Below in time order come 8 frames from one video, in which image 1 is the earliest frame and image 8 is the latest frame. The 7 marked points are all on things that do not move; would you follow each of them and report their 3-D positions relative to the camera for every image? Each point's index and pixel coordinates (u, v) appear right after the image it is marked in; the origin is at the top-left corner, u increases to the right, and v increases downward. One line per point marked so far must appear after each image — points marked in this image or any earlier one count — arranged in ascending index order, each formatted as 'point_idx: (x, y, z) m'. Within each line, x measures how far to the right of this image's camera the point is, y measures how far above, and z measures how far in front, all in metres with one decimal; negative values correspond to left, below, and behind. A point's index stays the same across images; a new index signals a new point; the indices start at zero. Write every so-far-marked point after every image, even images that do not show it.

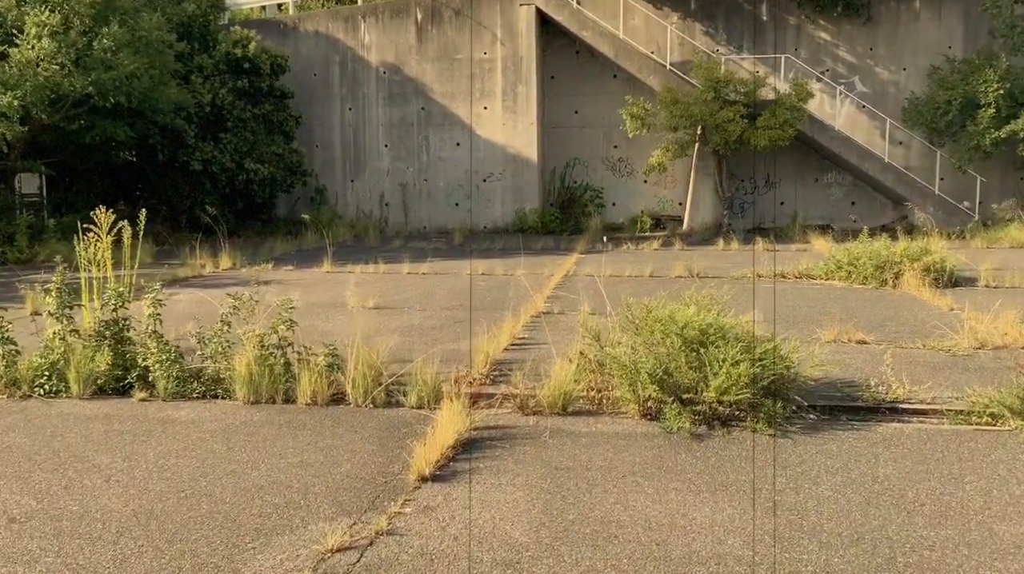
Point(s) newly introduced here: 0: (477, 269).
0: (-0.6, +0.3, +19.7) m
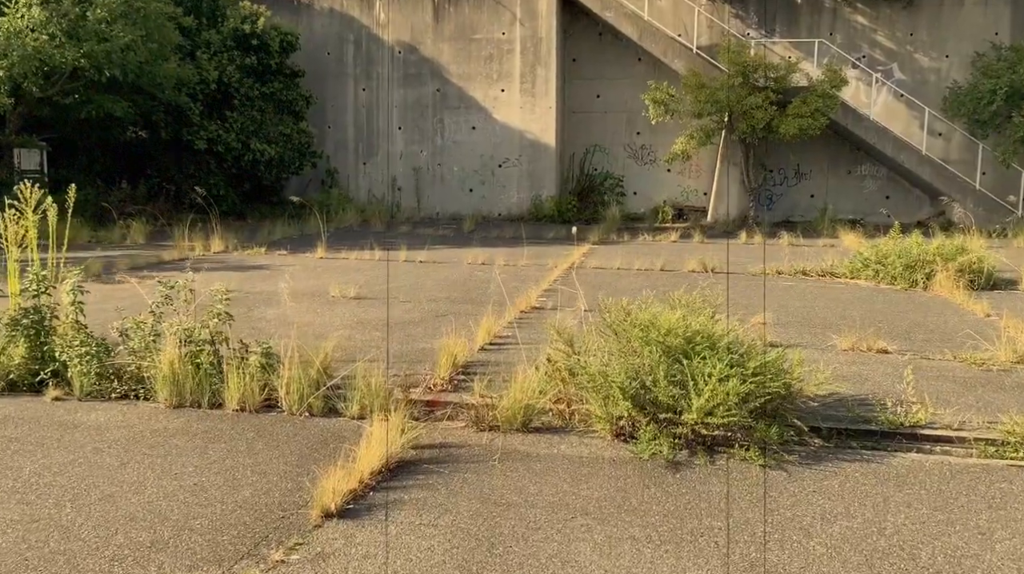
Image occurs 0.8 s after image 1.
0: (-0.5, +0.4, +18.4) m
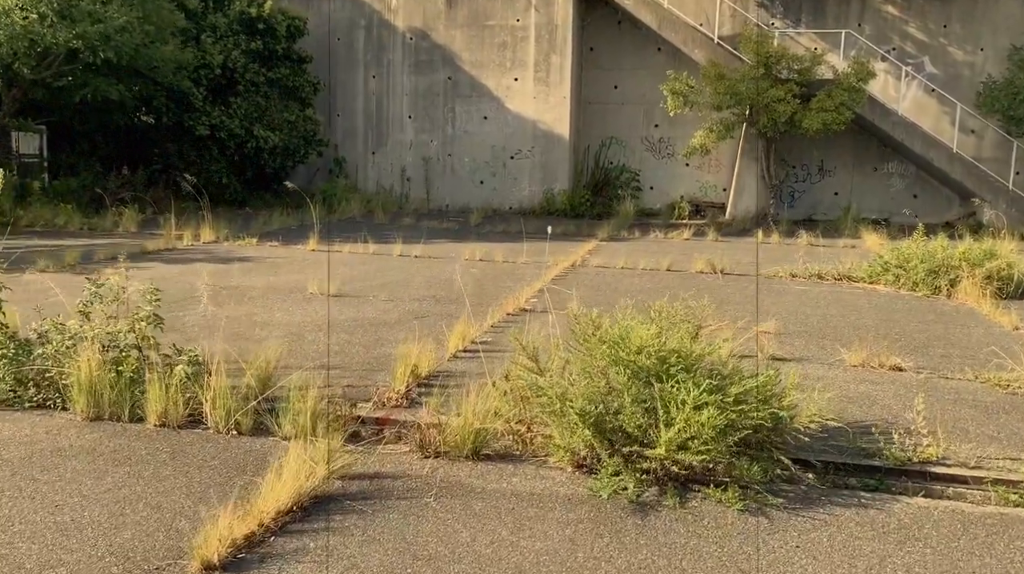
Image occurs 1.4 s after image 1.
0: (-0.5, +0.4, +17.5) m
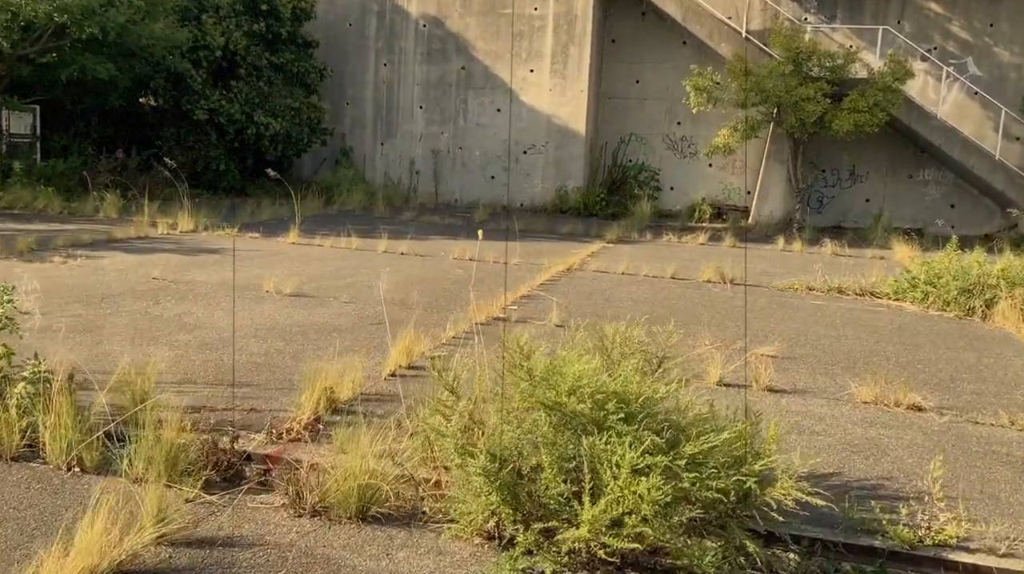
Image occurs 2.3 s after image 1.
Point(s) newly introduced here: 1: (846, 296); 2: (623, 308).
0: (-0.6, +0.4, +16.1) m
1: (+3.6, -0.1, +13.8) m
2: (+1.0, -0.2, +11.9) m
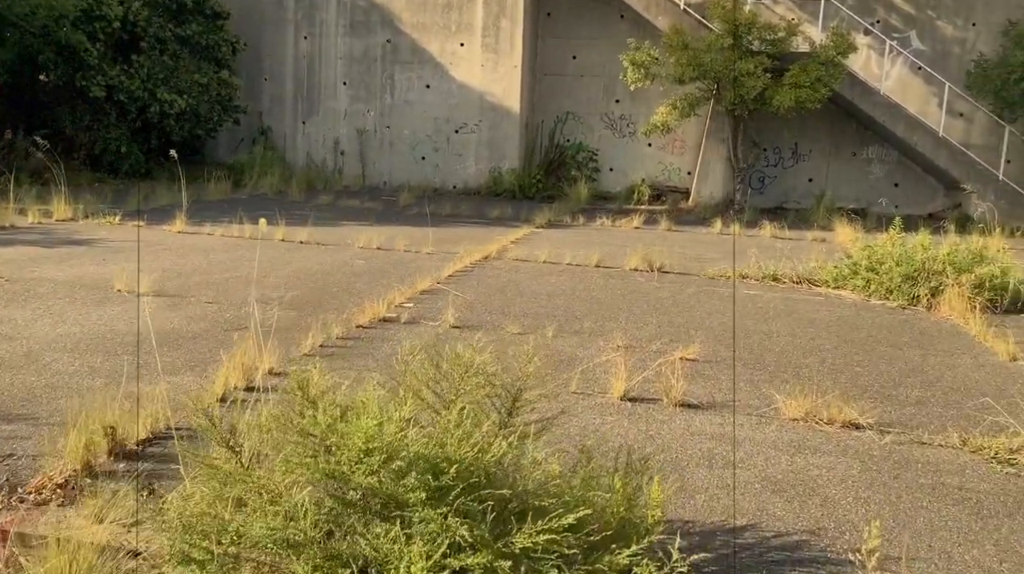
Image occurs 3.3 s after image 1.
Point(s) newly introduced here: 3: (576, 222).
0: (-1.6, +0.5, +14.7) m
1: (+2.7, 0.0, +12.6) m
2: (+0.1, -0.1, +10.6) m
3: (+1.0, +1.0, +19.8) m
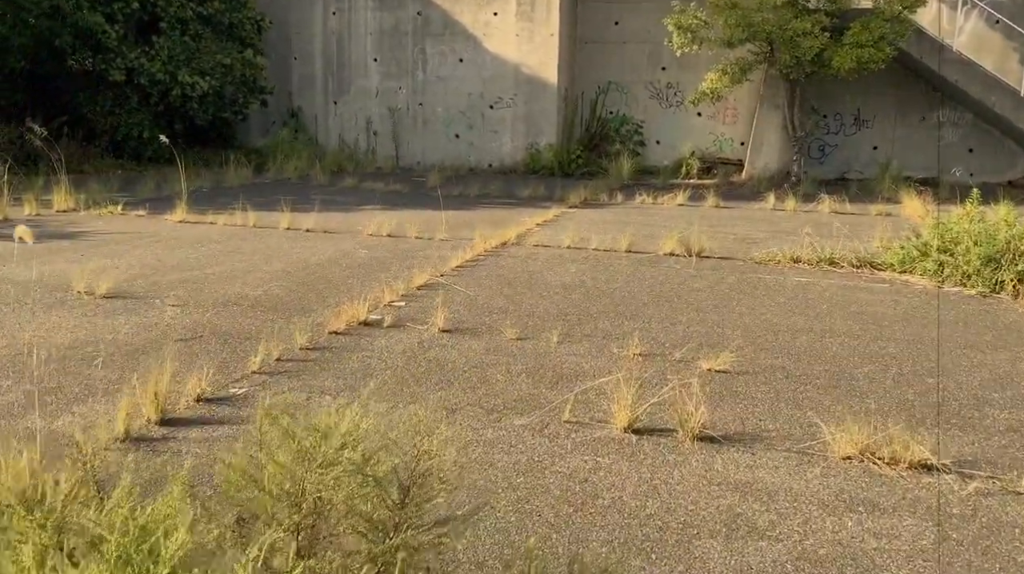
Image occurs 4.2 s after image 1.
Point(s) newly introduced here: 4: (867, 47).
0: (-1.4, +0.6, +13.3) m
1: (+2.8, +0.2, +11.0) m
2: (+0.2, -0.1, +9.1) m
3: (+1.5, +1.3, +18.3) m
4: (+5.1, +3.5, +18.4) m
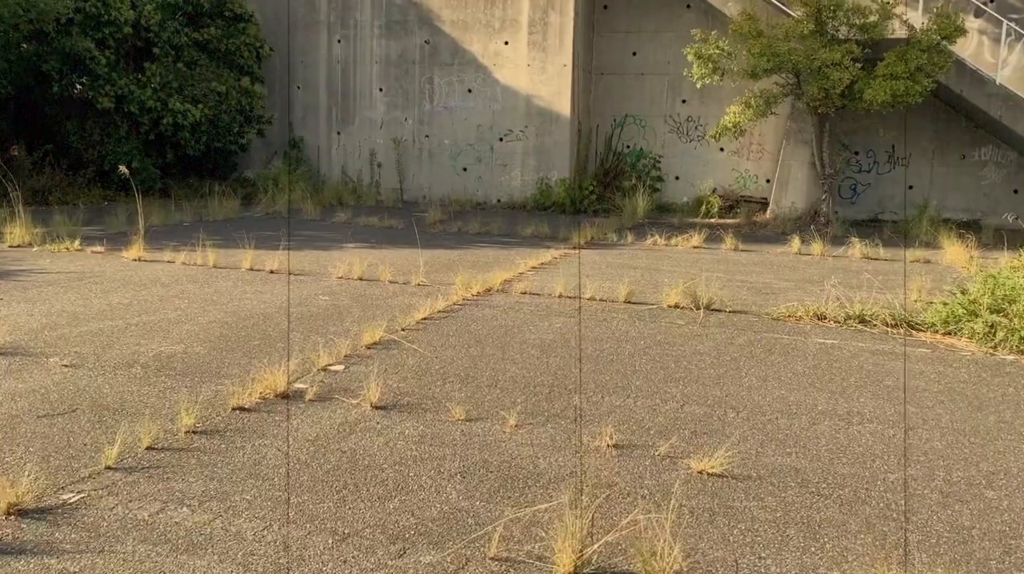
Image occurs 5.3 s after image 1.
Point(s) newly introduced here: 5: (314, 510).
0: (-1.5, +0.1, +11.8) m
1: (+2.6, -0.3, +9.3) m
2: (0.0, -0.5, +7.6) m
3: (+1.5, +0.6, +16.7) m
4: (+5.2, +2.8, +16.8) m
5: (-0.8, -0.9, +5.1) m
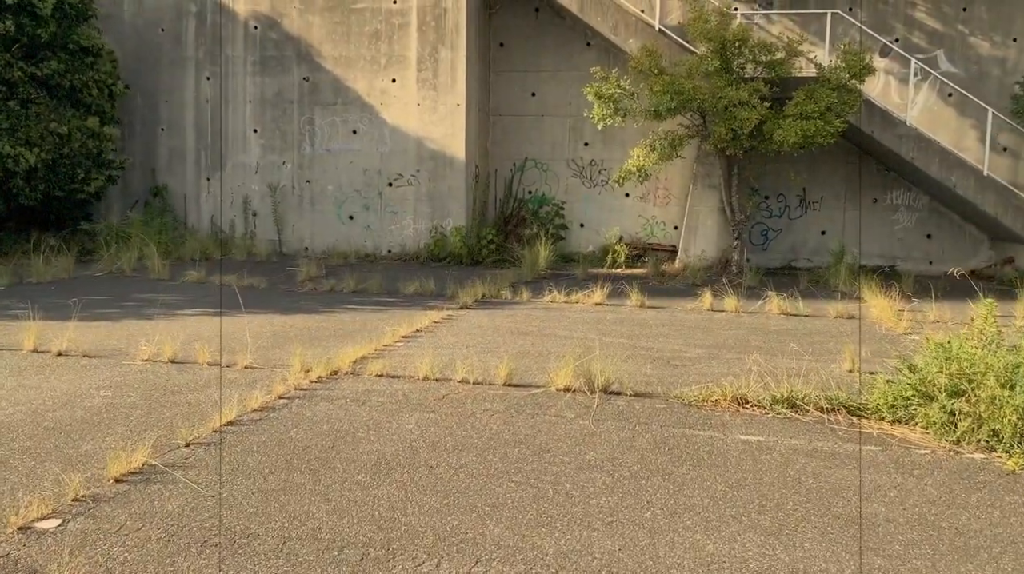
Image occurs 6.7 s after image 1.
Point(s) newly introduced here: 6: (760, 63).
0: (-2.6, -0.5, +9.4) m
1: (+1.7, -0.8, +7.3) m
2: (-0.9, -0.9, +5.4) m
3: (+0.1, -0.2, +14.6) m
4: (+3.6, +2.1, +15.0) m
5: (-1.5, -1.3, +2.8) m
6: (+3.1, +2.9, +15.4) m
